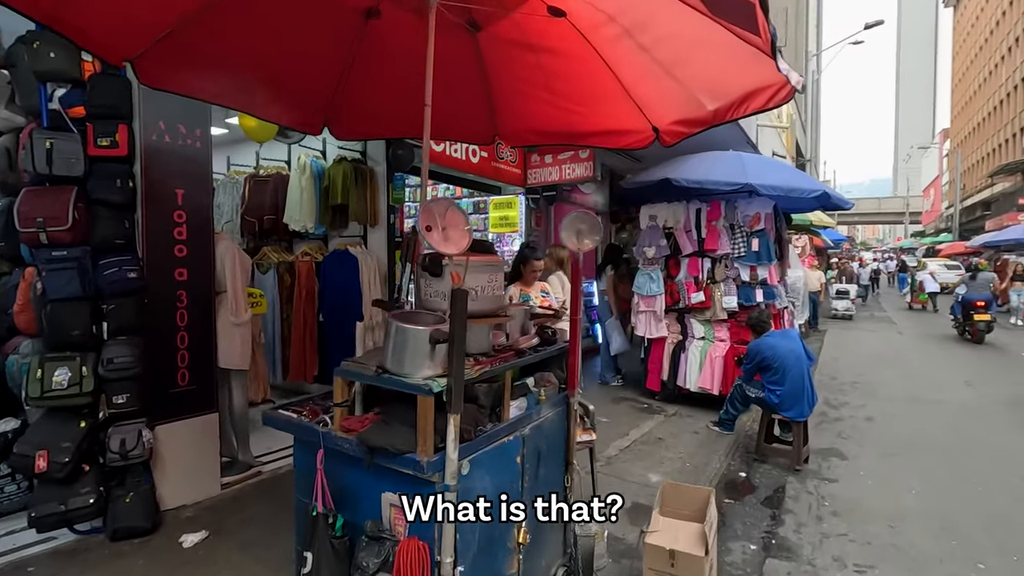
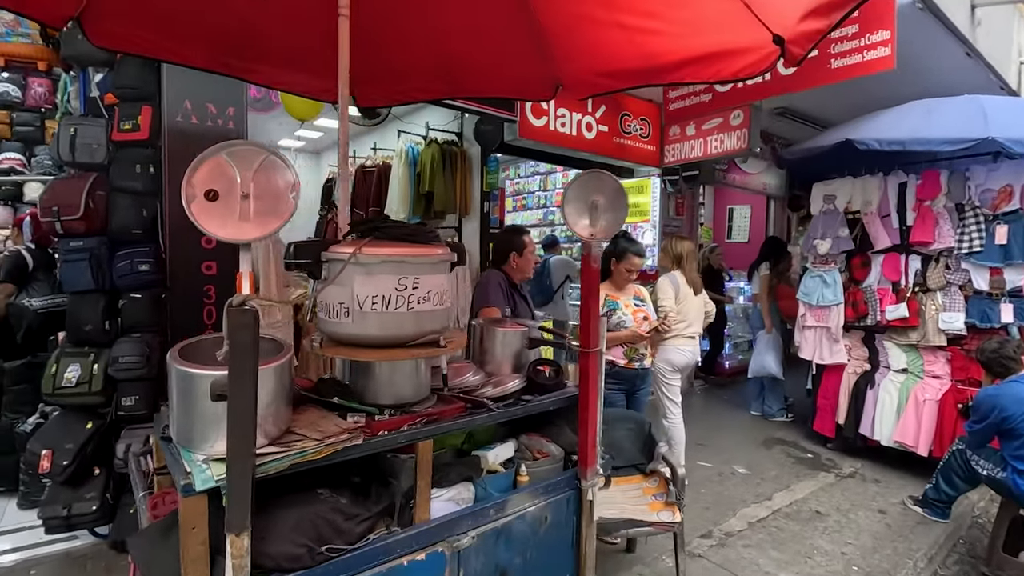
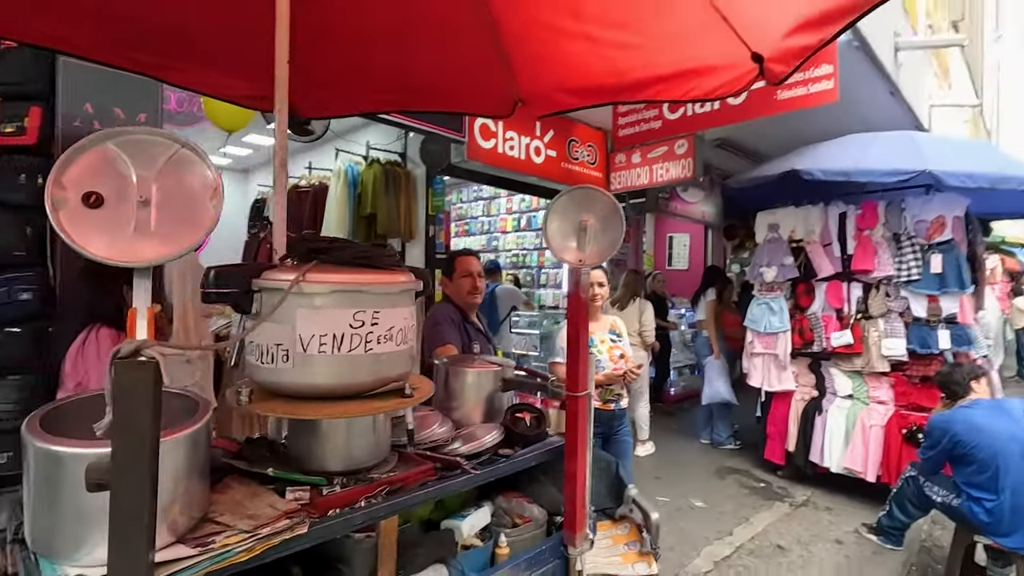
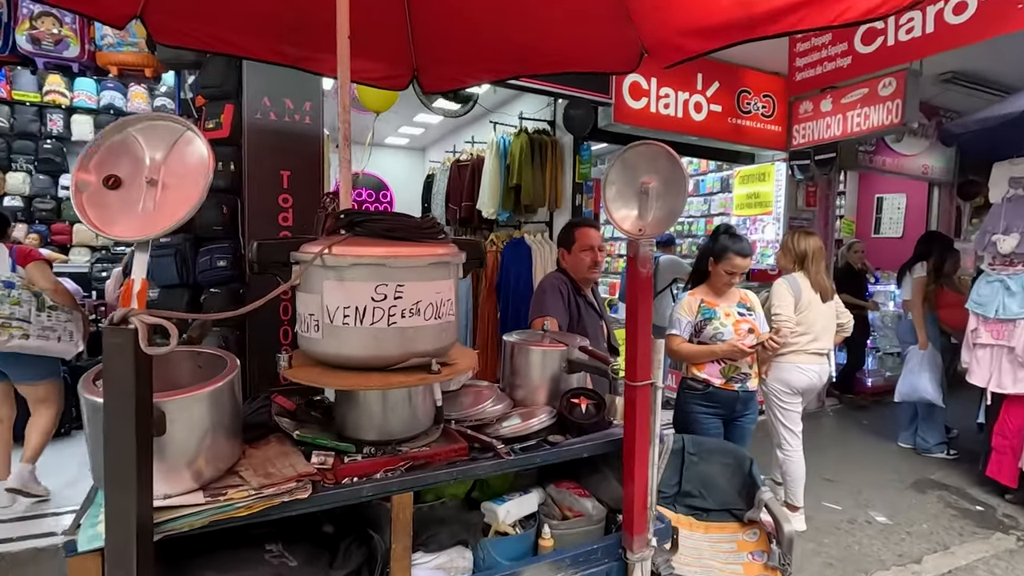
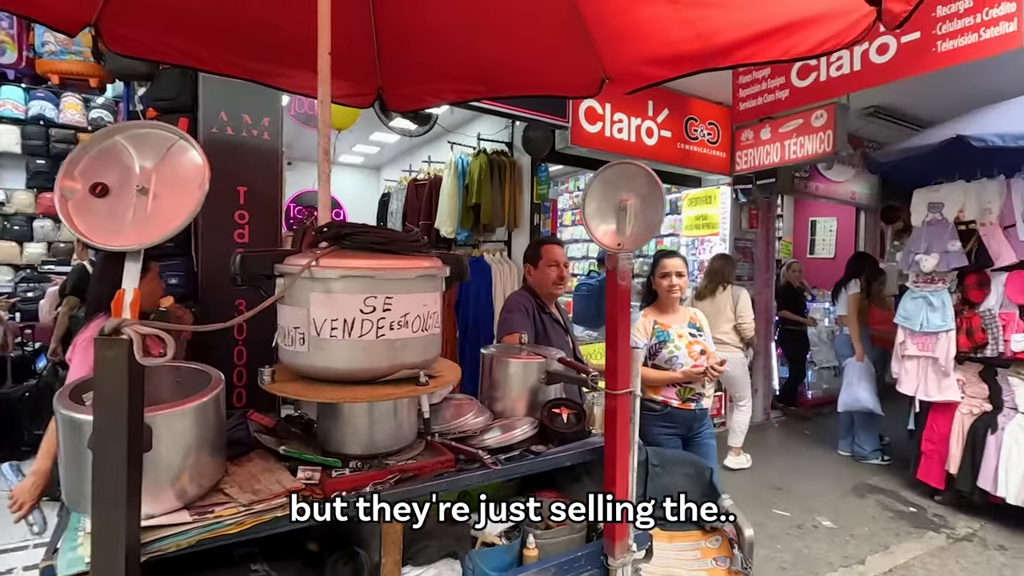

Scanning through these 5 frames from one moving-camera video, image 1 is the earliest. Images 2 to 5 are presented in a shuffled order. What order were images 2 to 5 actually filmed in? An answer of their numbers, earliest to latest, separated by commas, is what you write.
2, 4, 5, 3
